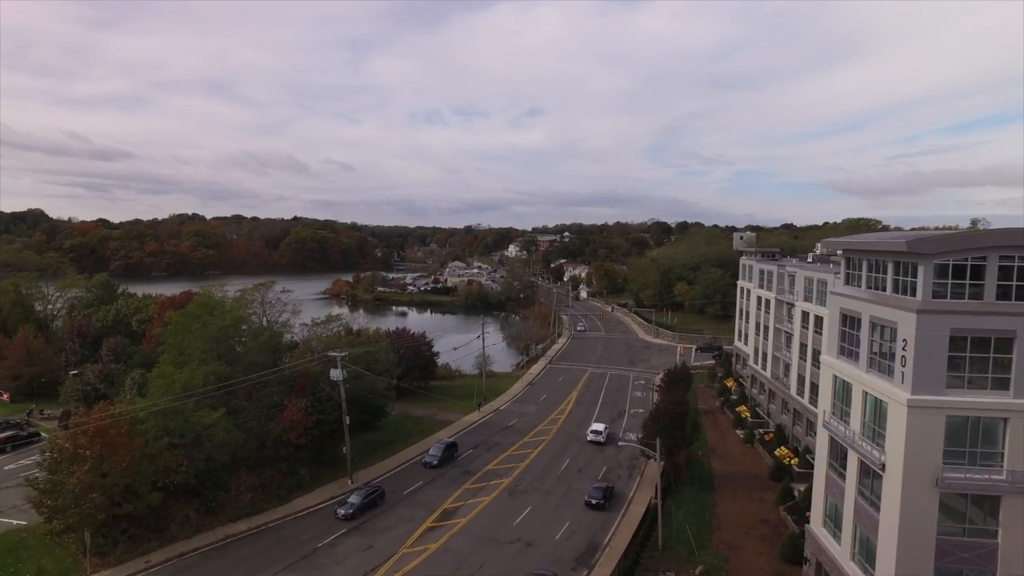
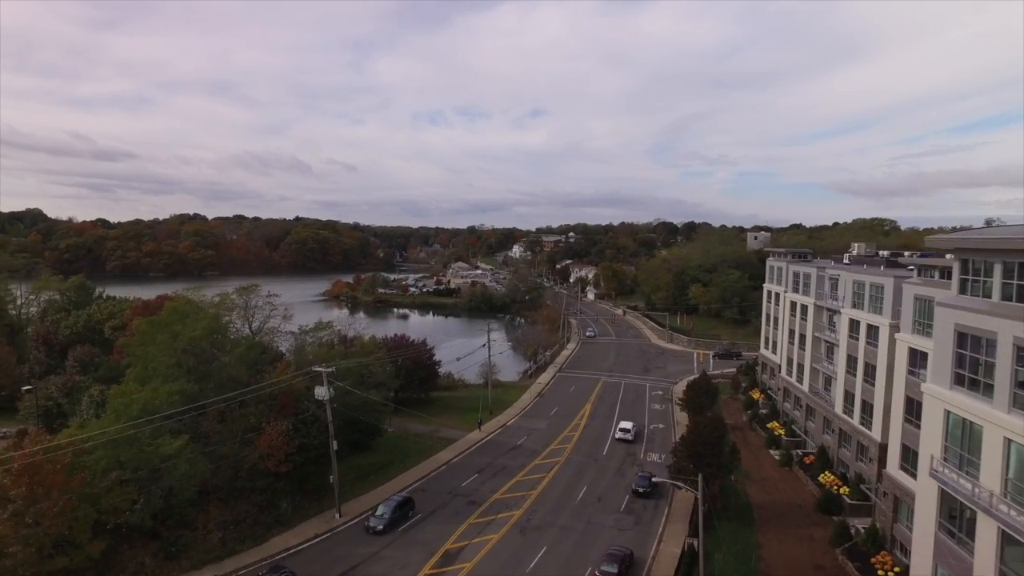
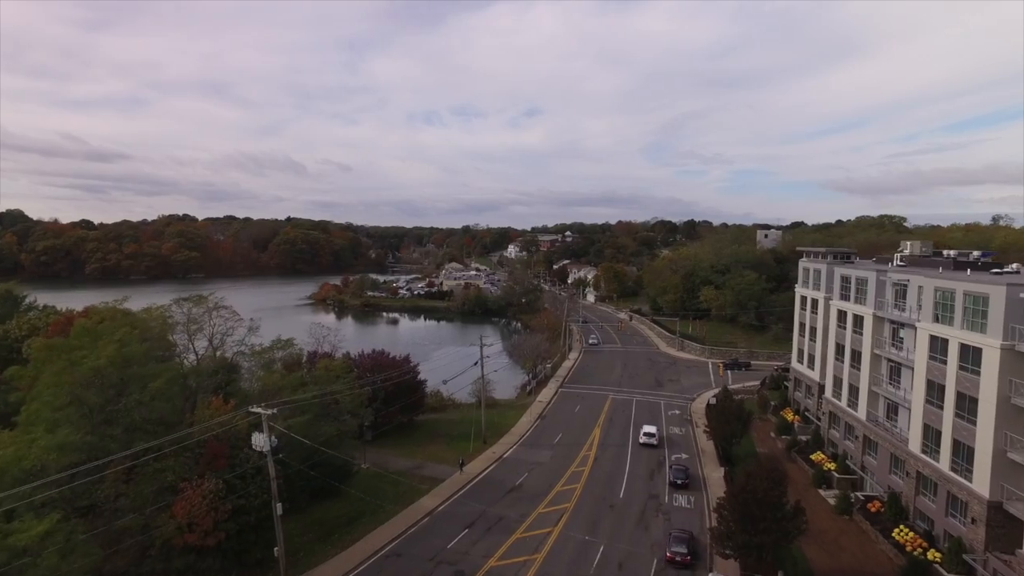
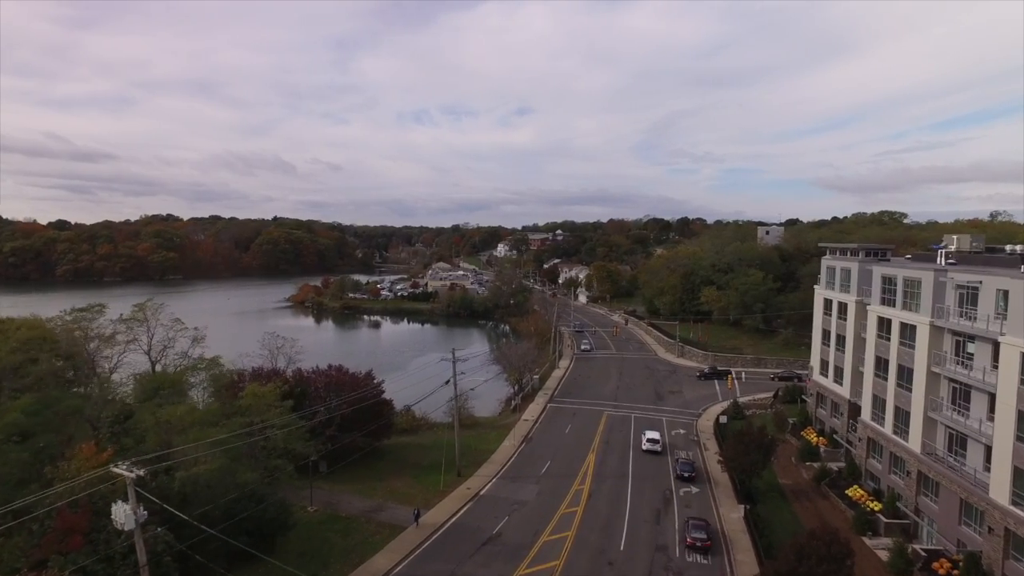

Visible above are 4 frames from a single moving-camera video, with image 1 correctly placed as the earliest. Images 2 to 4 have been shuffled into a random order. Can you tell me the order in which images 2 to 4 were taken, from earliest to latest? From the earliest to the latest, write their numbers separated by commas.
2, 3, 4
